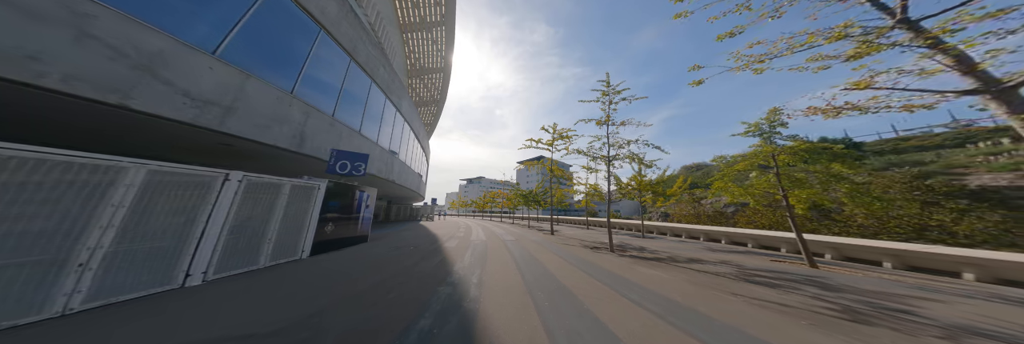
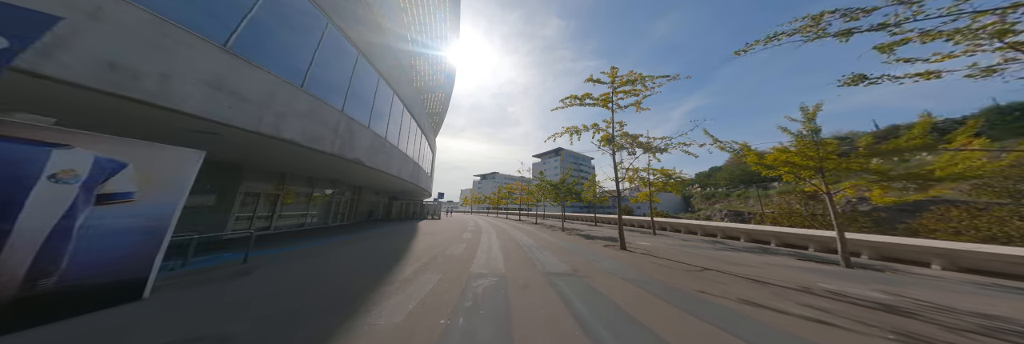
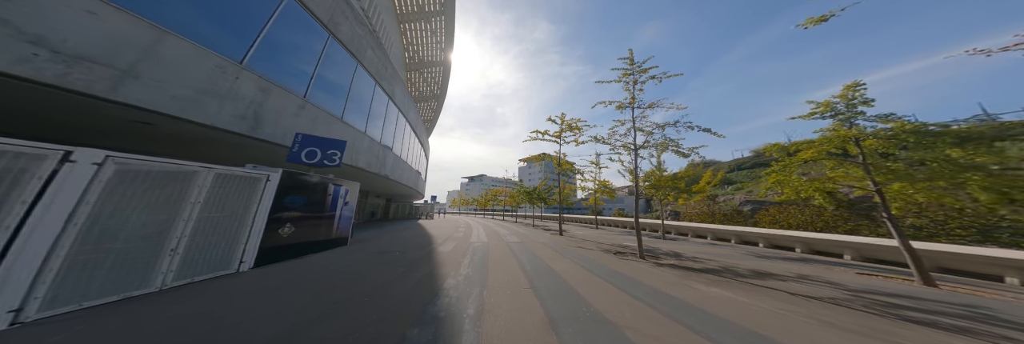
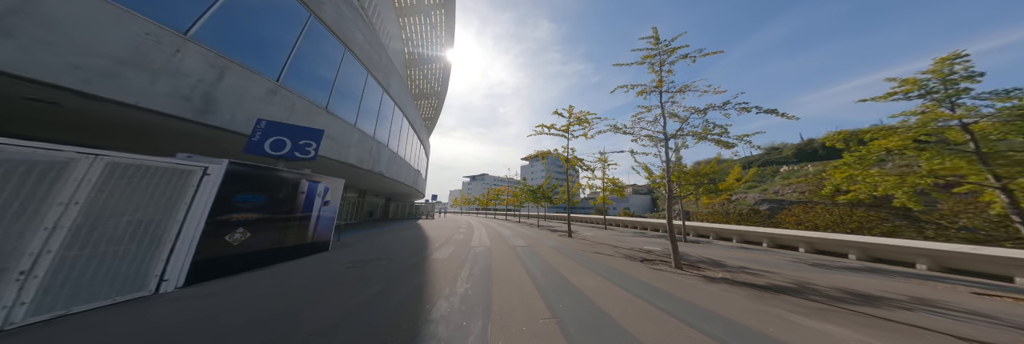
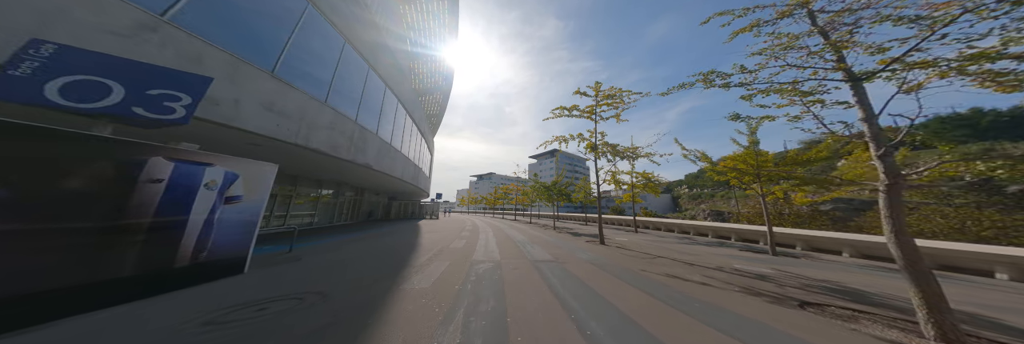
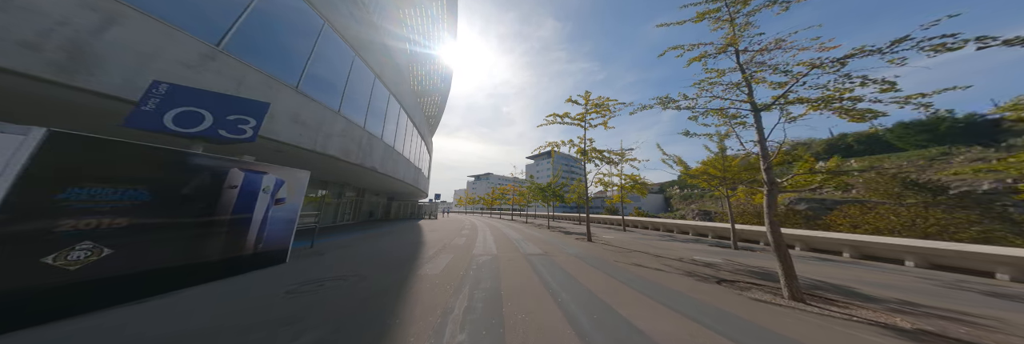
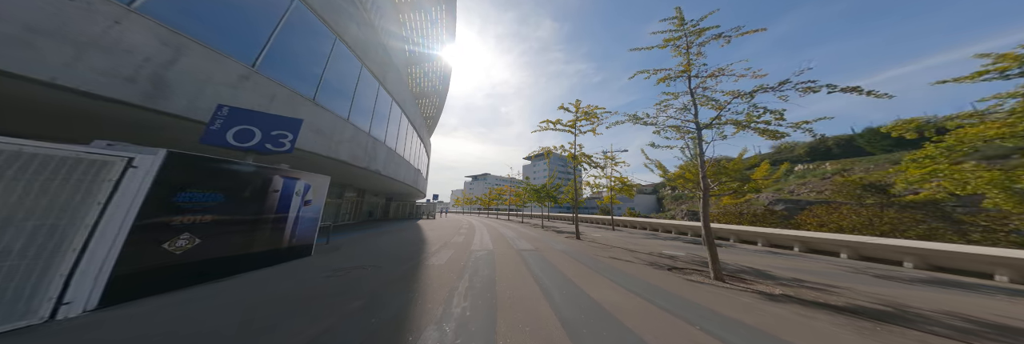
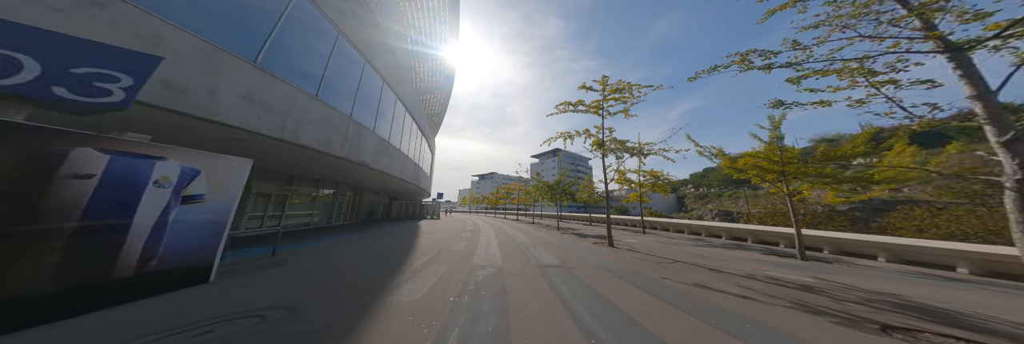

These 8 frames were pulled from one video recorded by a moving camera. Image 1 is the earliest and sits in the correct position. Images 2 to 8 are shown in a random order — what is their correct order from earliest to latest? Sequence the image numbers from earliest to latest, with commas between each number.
3, 4, 7, 6, 5, 8, 2
